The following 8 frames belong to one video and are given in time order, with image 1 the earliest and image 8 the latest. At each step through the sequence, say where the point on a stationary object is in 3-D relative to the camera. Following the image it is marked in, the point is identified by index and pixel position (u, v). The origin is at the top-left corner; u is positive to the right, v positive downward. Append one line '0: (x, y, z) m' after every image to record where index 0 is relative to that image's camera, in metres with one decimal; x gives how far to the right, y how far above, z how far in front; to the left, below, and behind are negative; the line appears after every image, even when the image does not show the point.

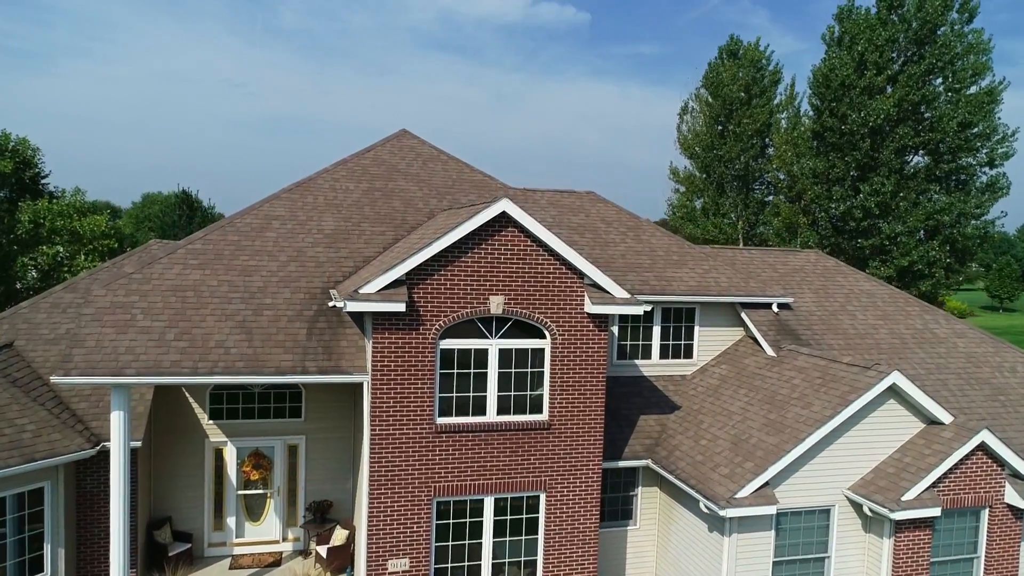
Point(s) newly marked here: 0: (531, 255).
0: (+0.2, +0.3, +5.9) m
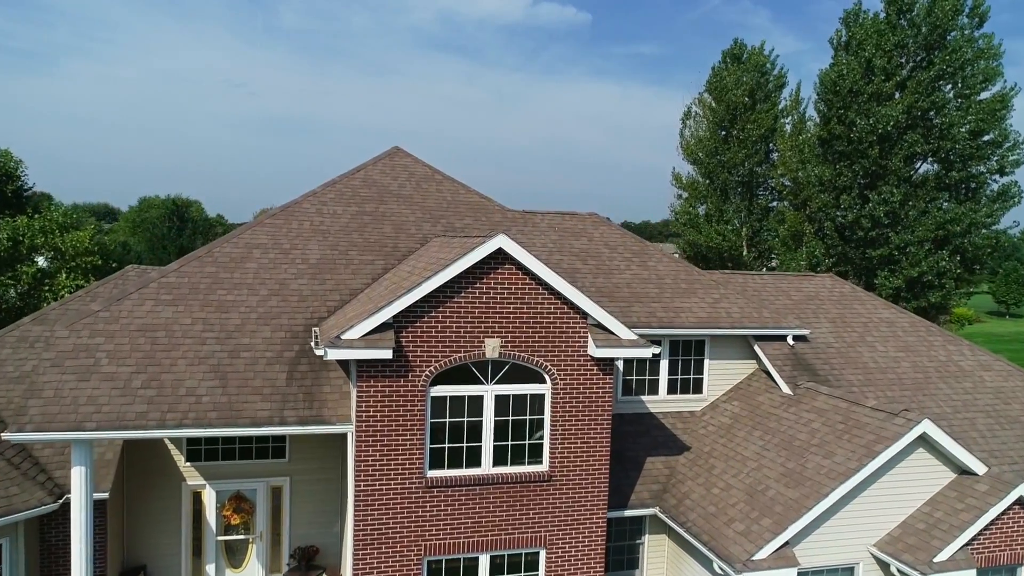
0: (+0.1, 0.0, +5.4) m
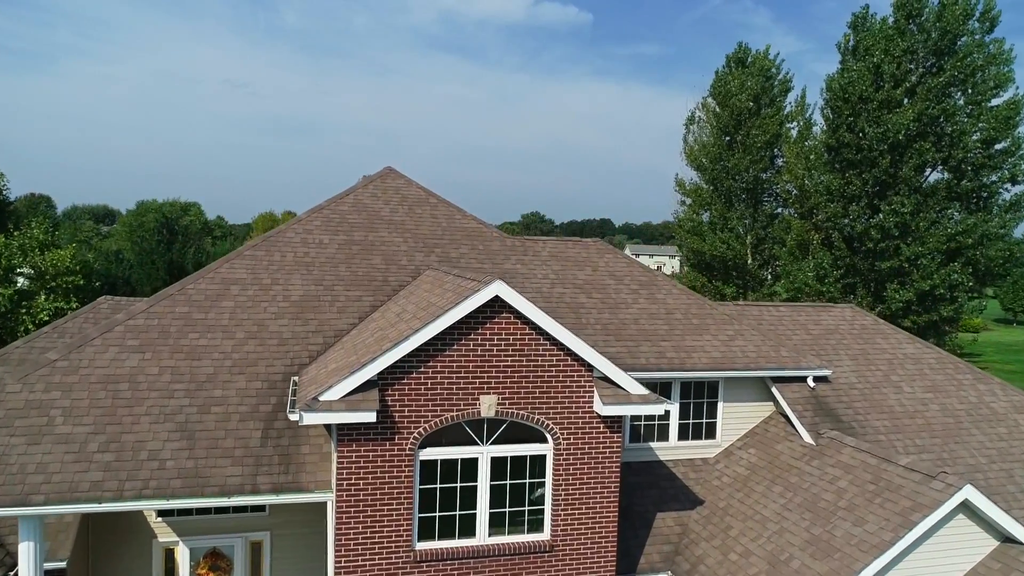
0: (+0.1, -0.5, +4.9) m
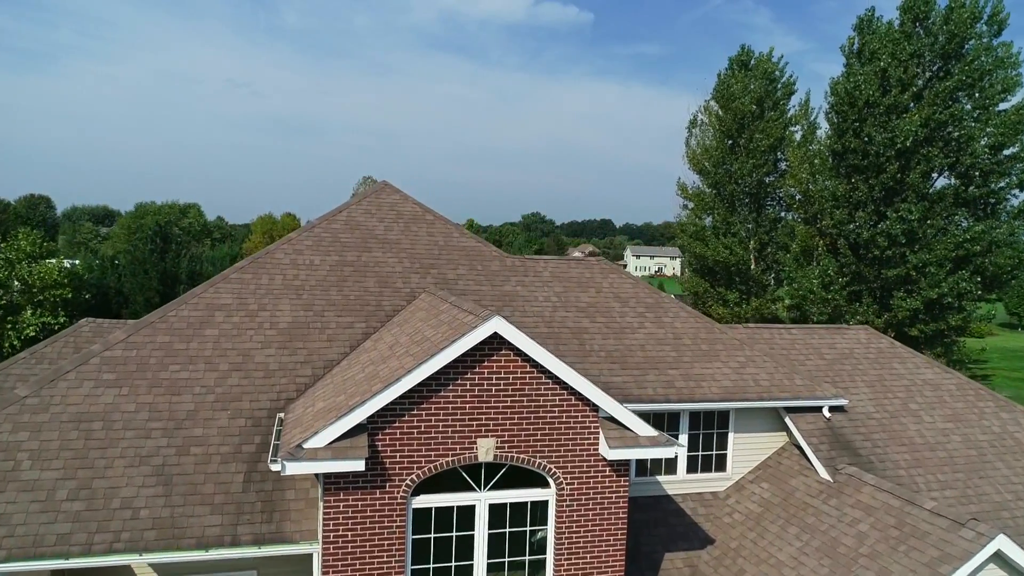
0: (+0.1, -0.7, +4.6) m
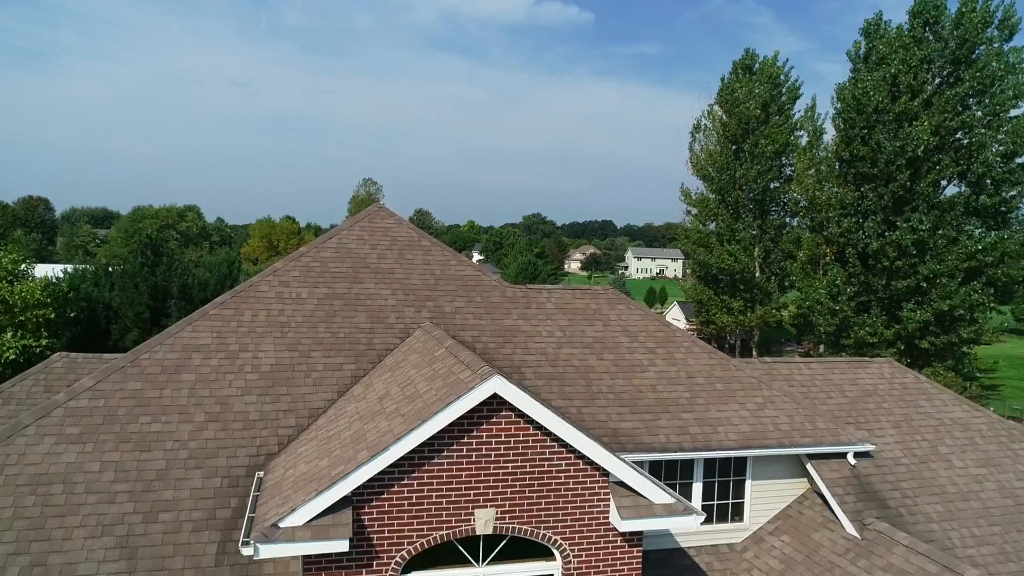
0: (+0.1, -1.1, +4.1) m
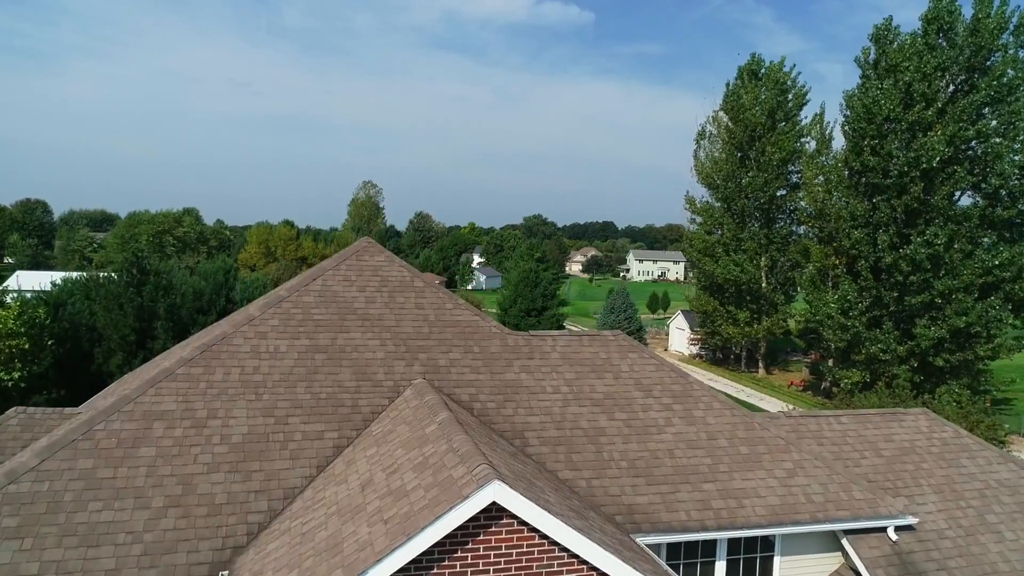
0: (+0.2, -1.5, +3.5) m
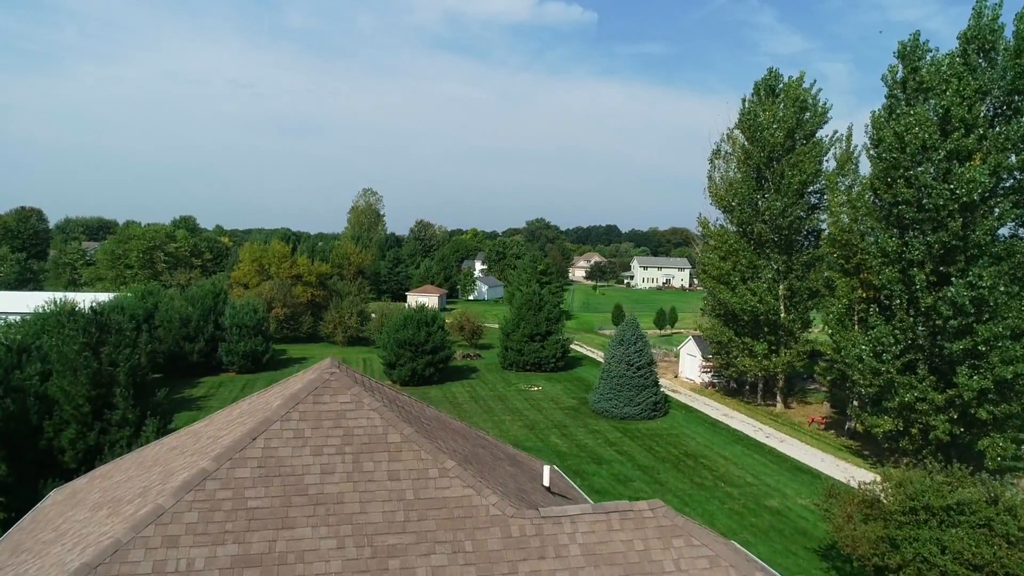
0: (+0.2, -2.8, +1.9) m
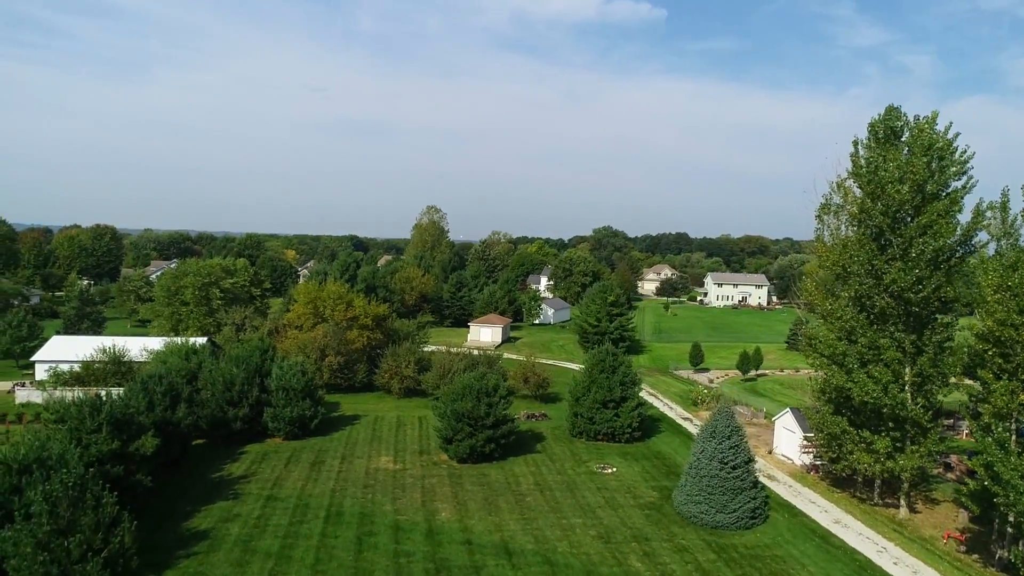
0: (+0.3, -5.7, -1.4) m
